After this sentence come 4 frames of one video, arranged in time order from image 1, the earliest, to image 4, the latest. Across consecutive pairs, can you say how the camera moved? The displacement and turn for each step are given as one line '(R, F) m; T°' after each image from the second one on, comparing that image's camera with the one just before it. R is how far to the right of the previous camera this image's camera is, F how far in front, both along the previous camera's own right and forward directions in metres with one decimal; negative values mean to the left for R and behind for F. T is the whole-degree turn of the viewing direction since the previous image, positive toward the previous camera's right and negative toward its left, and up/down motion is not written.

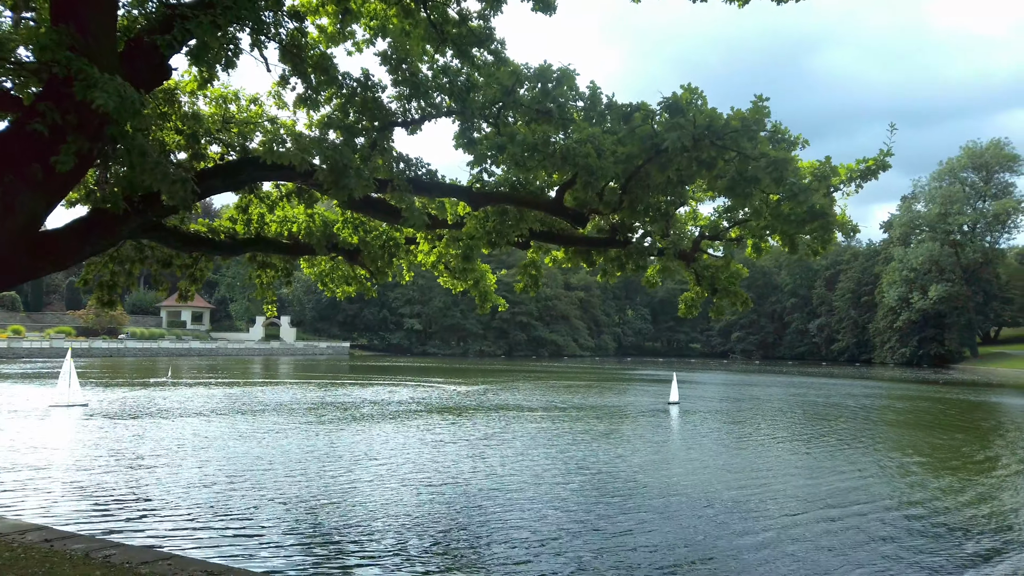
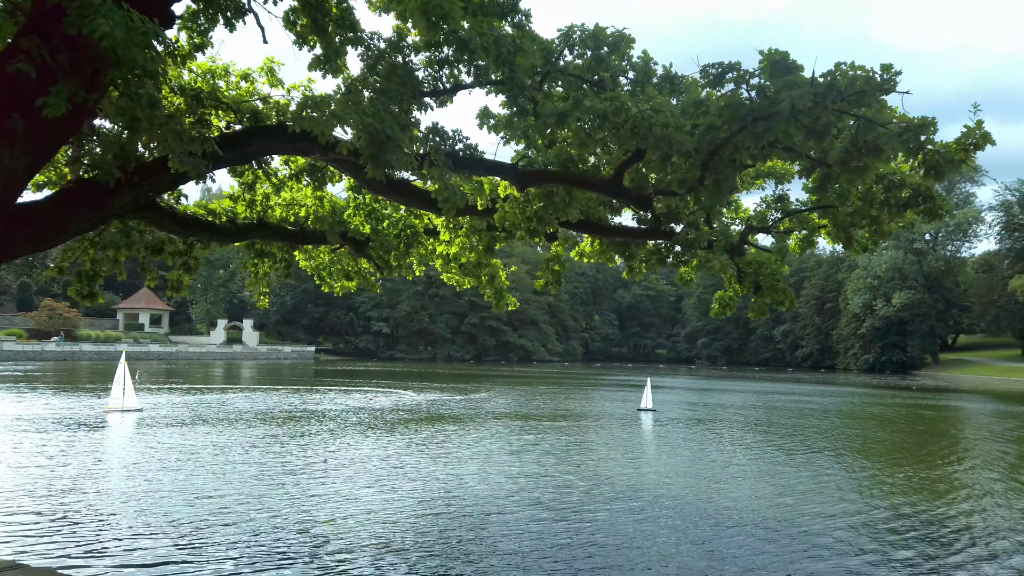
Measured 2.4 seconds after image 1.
(-0.9, +1.1) m; +3°
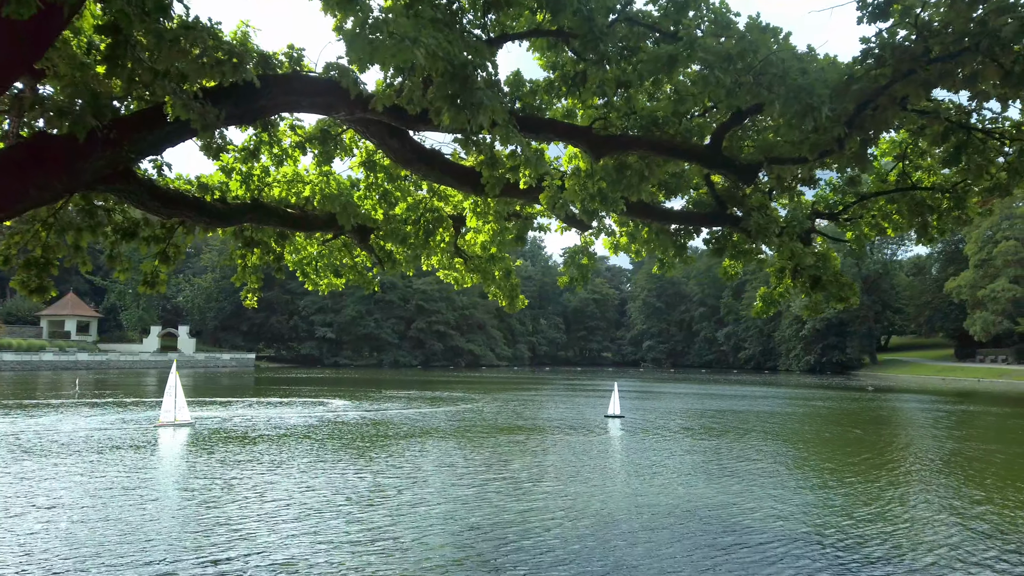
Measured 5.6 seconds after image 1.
(-1.1, +1.5) m; +4°
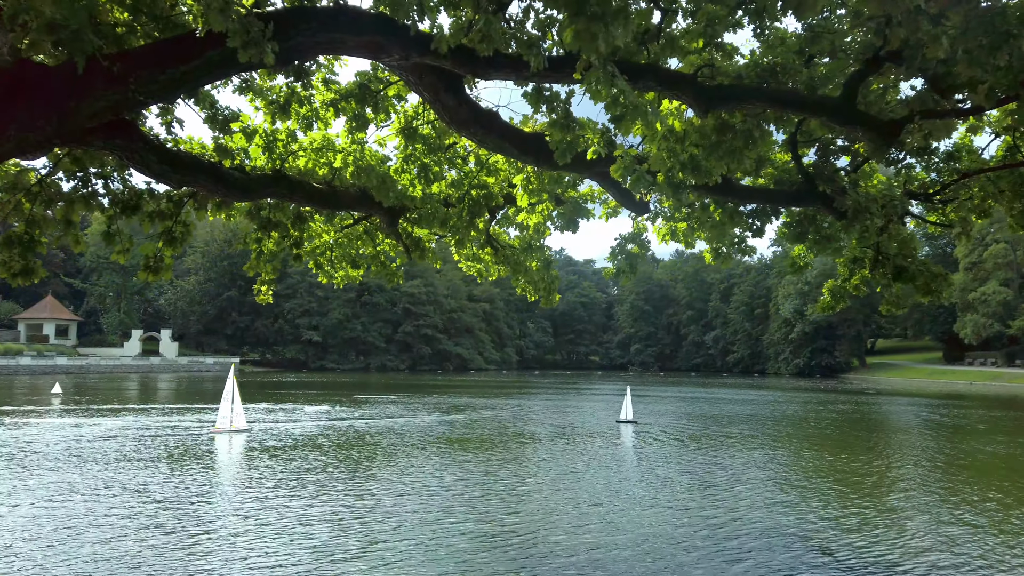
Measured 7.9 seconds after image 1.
(-0.7, +1.1) m; +1°
